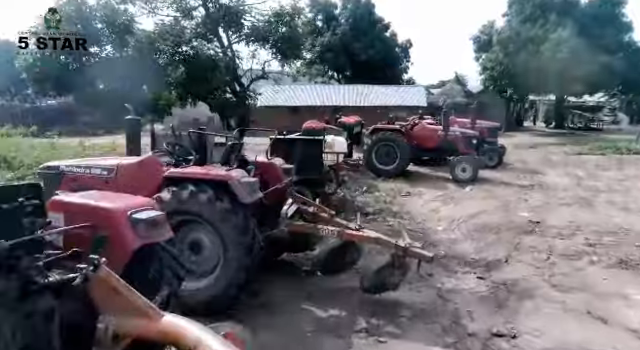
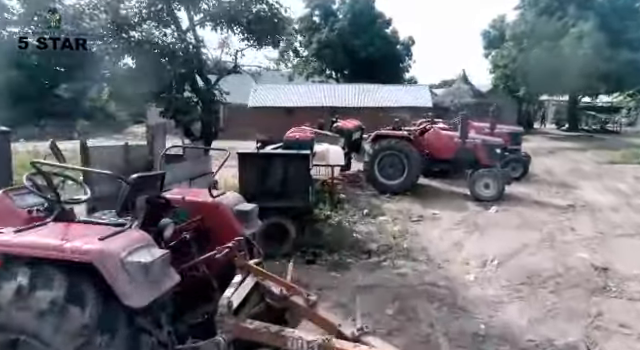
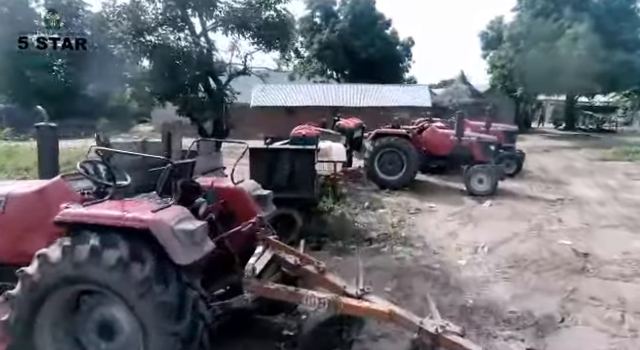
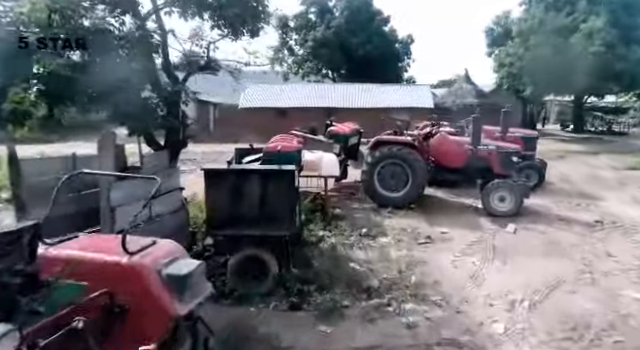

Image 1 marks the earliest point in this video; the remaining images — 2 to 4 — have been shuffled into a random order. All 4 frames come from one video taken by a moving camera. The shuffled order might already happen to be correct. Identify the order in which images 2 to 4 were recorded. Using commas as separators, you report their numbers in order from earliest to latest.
3, 2, 4
